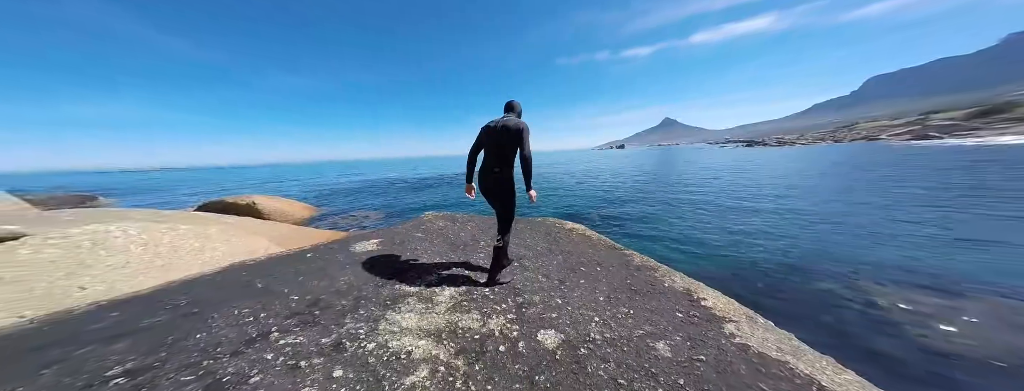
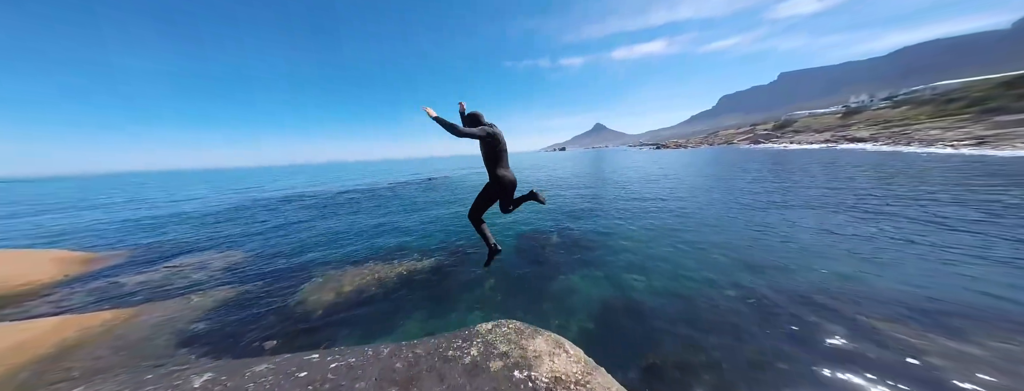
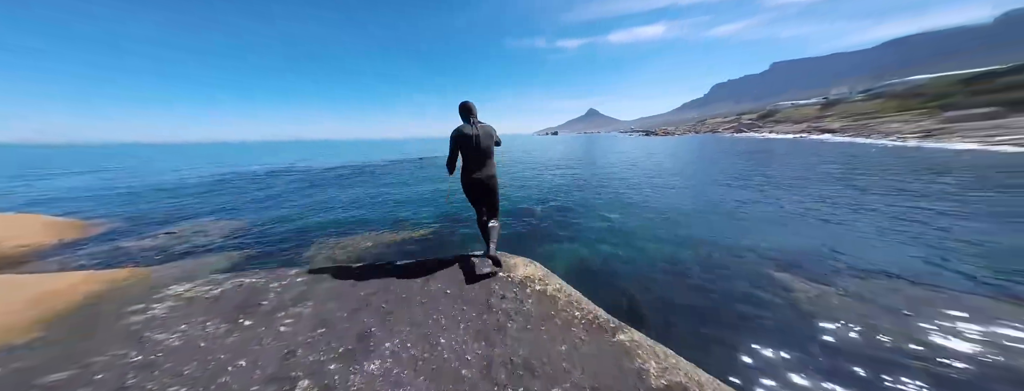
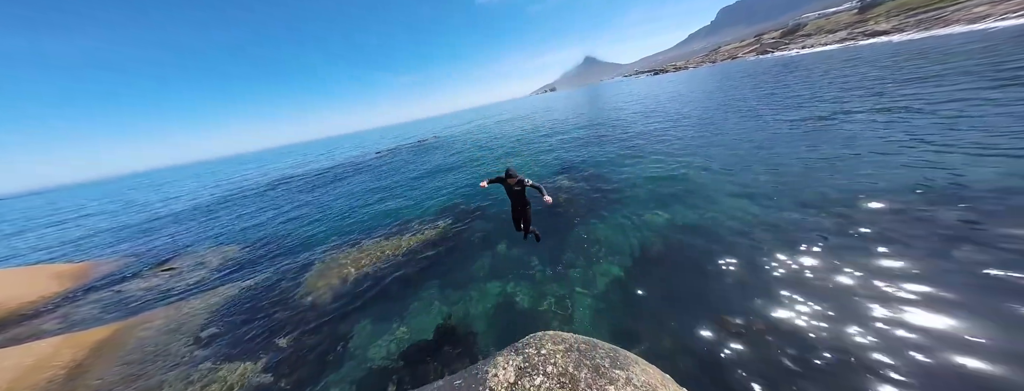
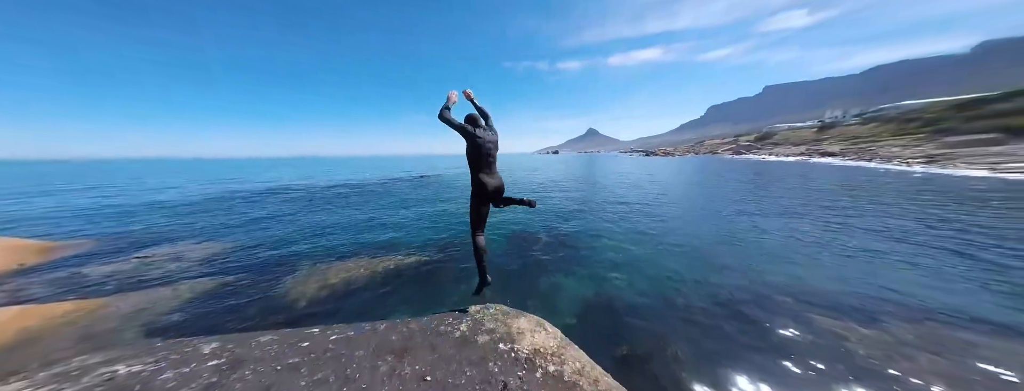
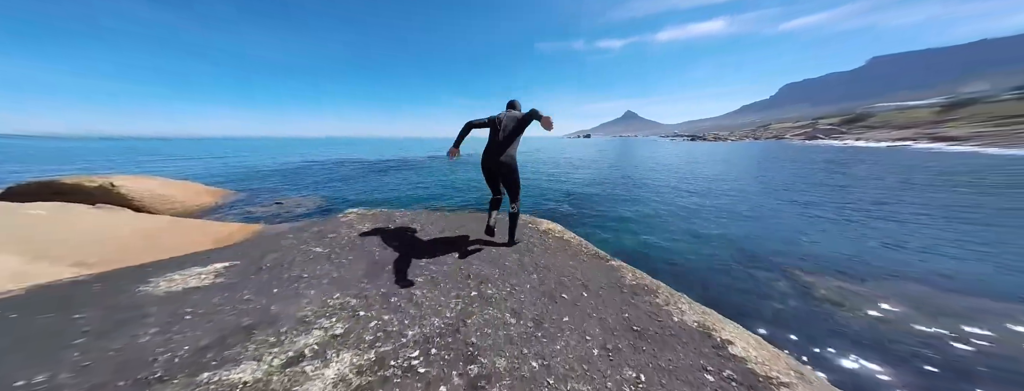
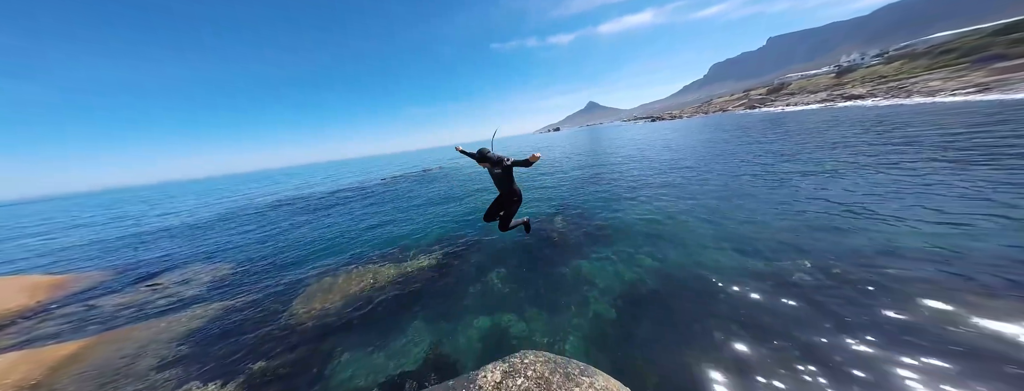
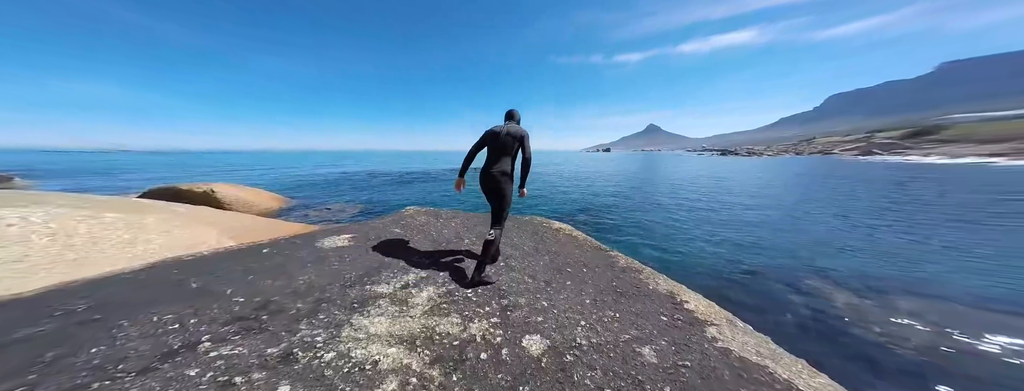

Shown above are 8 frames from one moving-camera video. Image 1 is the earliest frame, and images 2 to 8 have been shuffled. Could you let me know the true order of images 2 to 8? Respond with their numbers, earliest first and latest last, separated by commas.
8, 6, 3, 5, 2, 7, 4
